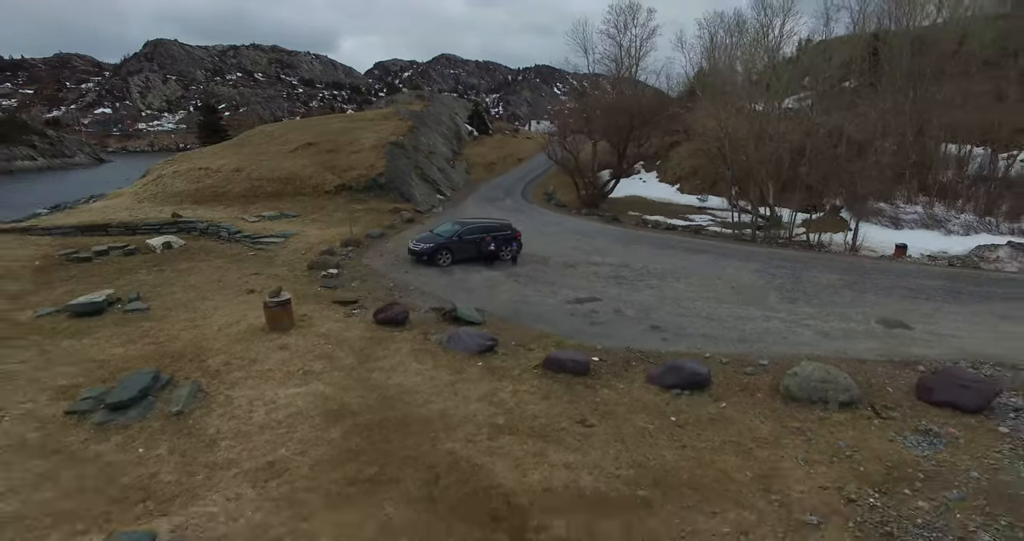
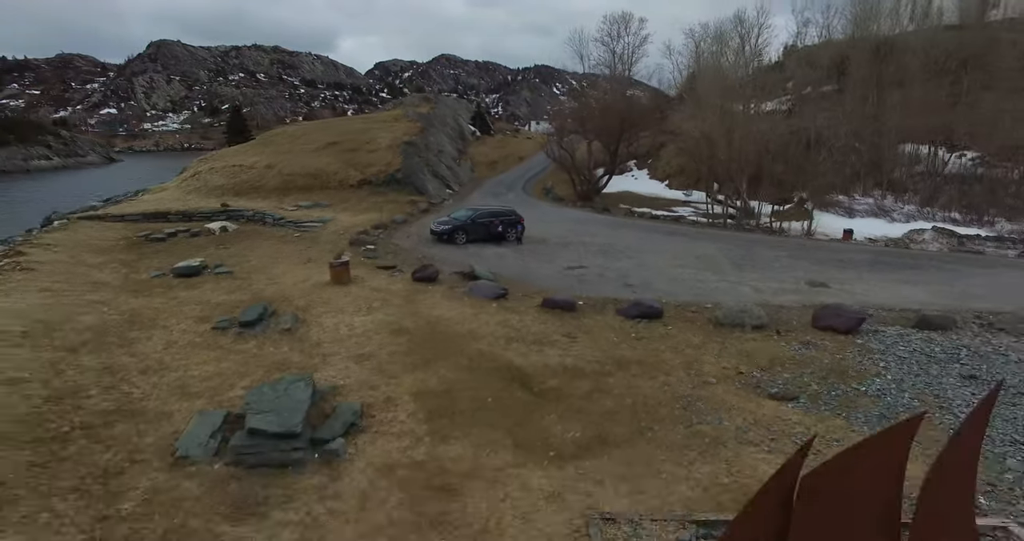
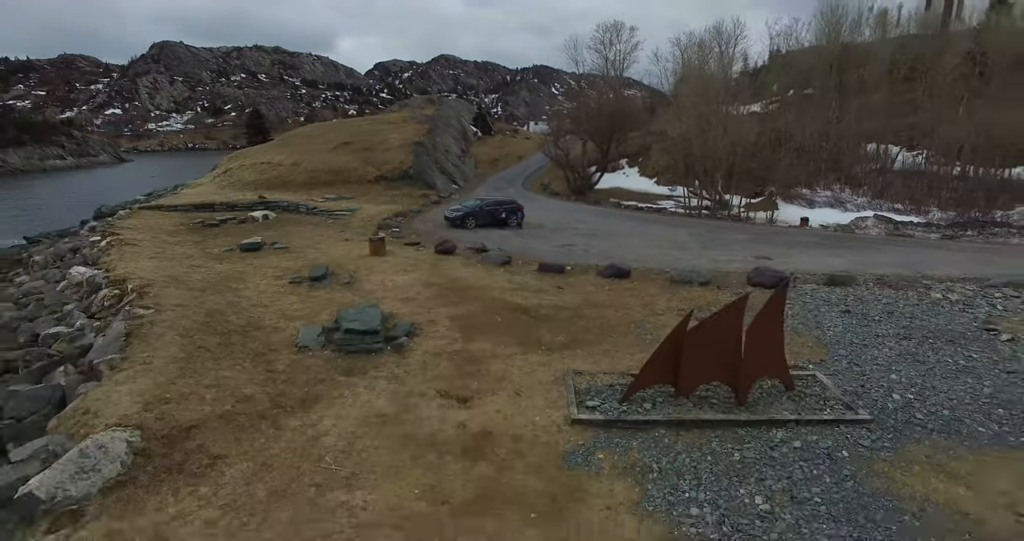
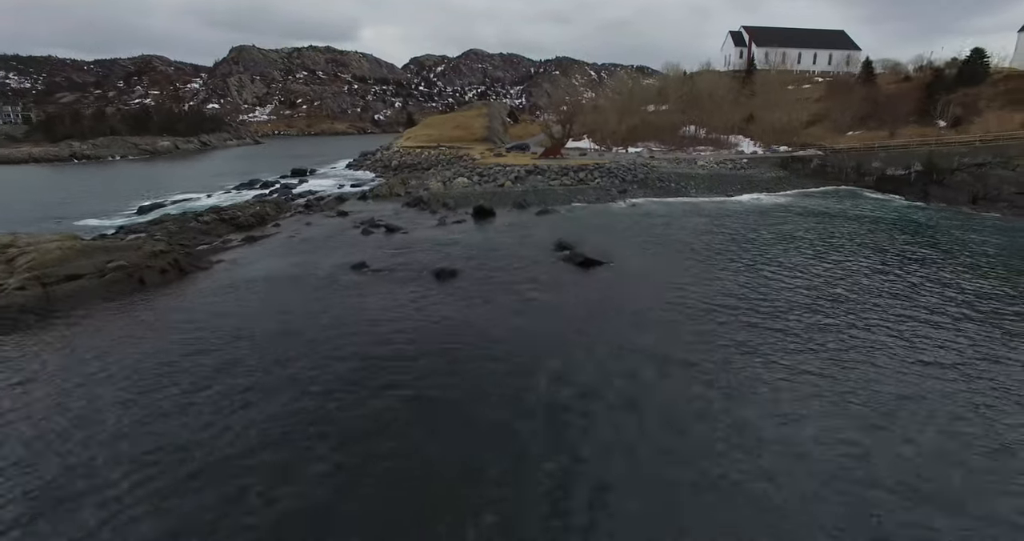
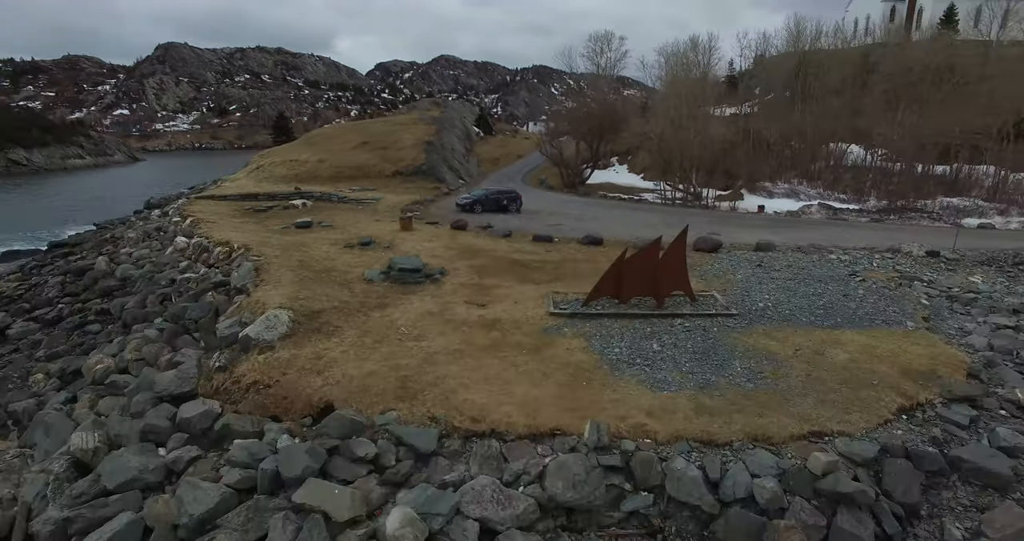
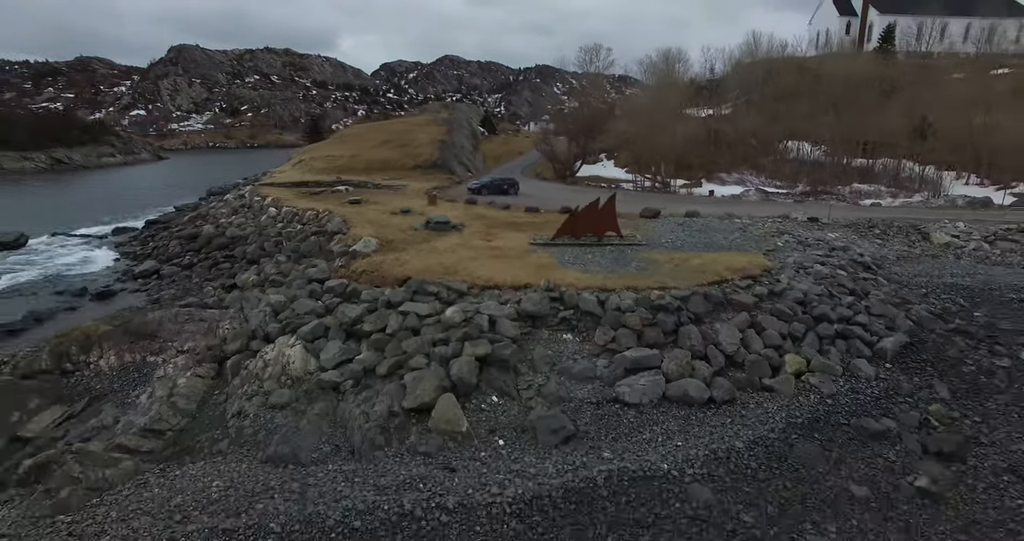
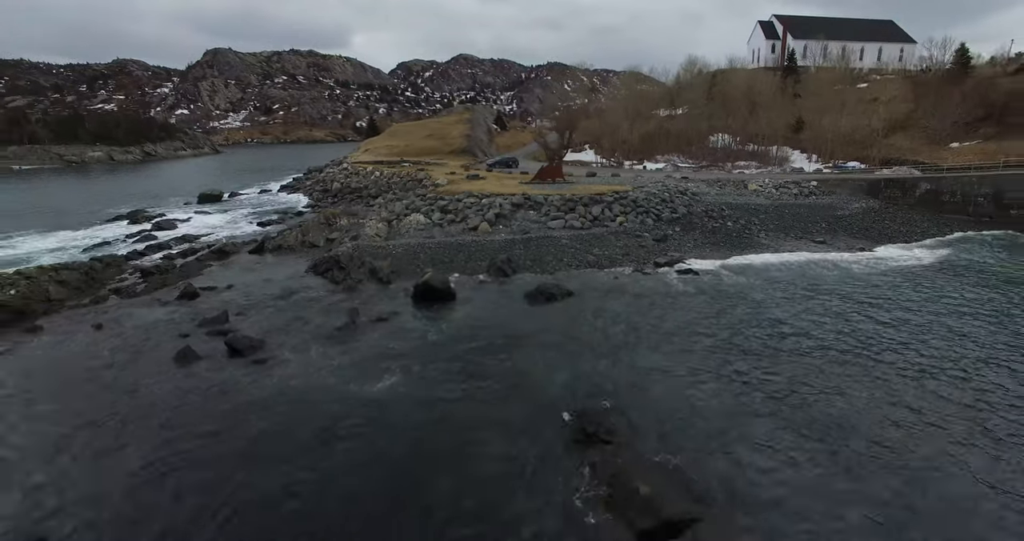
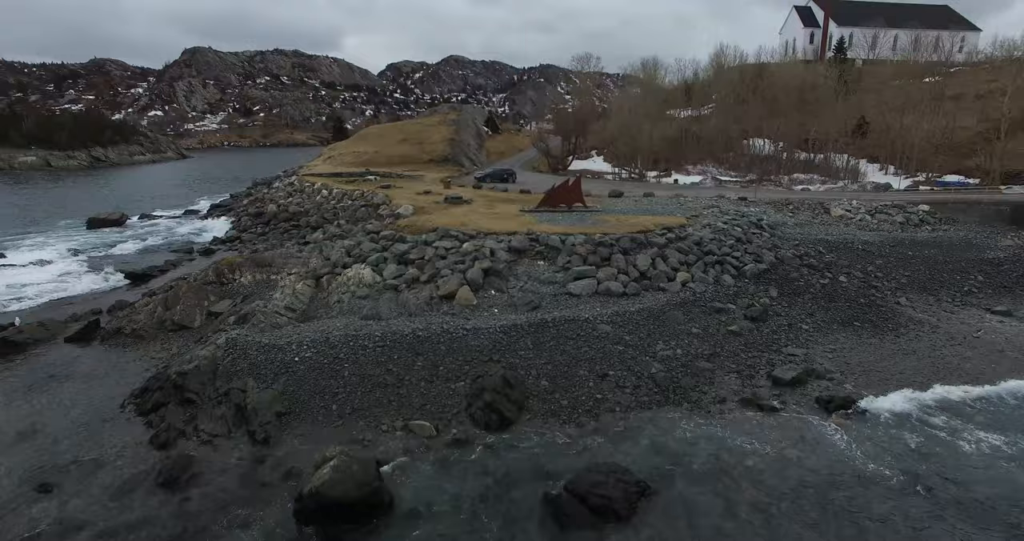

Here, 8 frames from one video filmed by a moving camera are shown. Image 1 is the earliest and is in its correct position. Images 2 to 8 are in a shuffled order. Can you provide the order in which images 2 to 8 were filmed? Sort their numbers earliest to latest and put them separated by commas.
2, 3, 5, 6, 8, 7, 4
